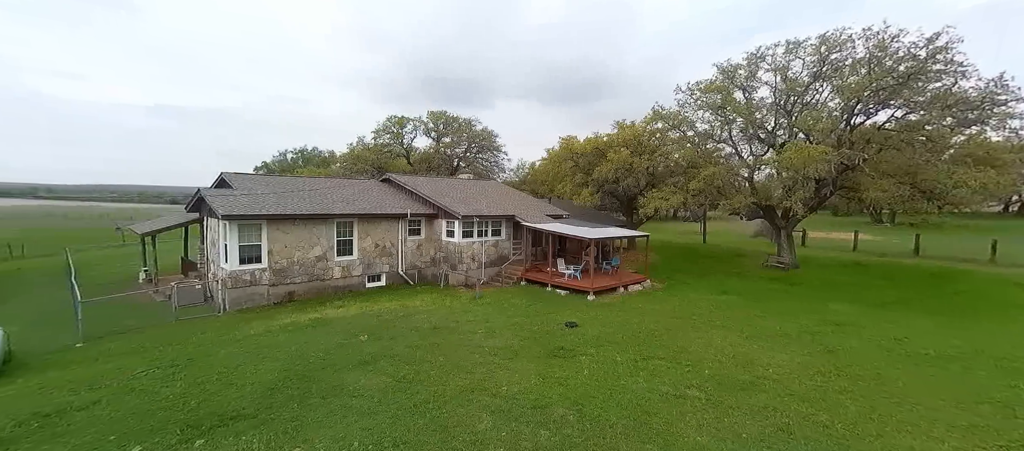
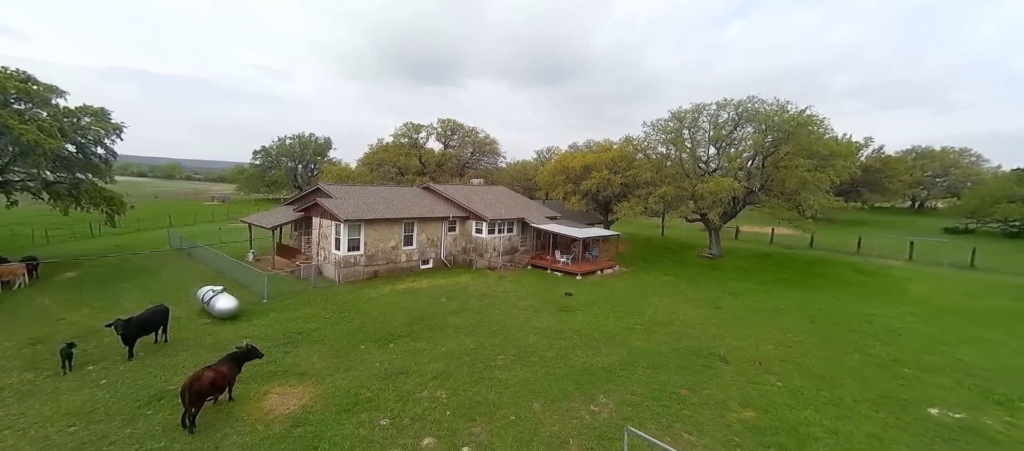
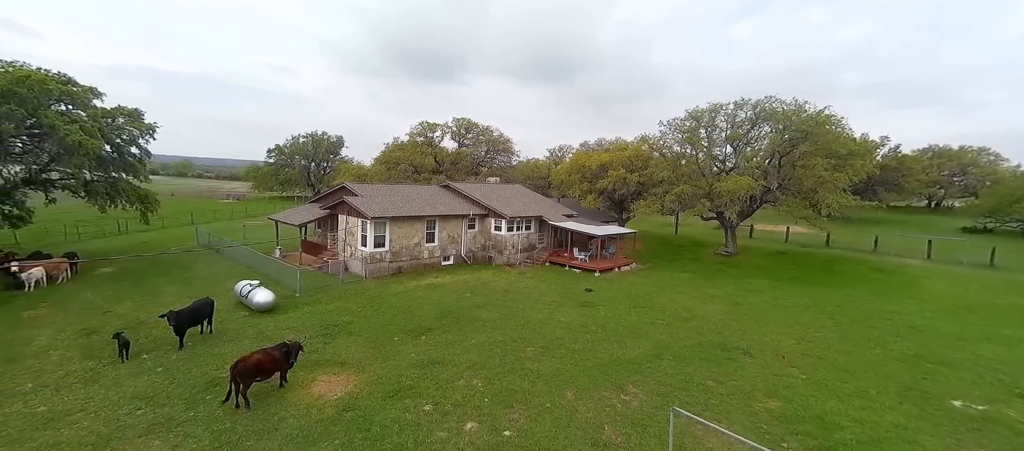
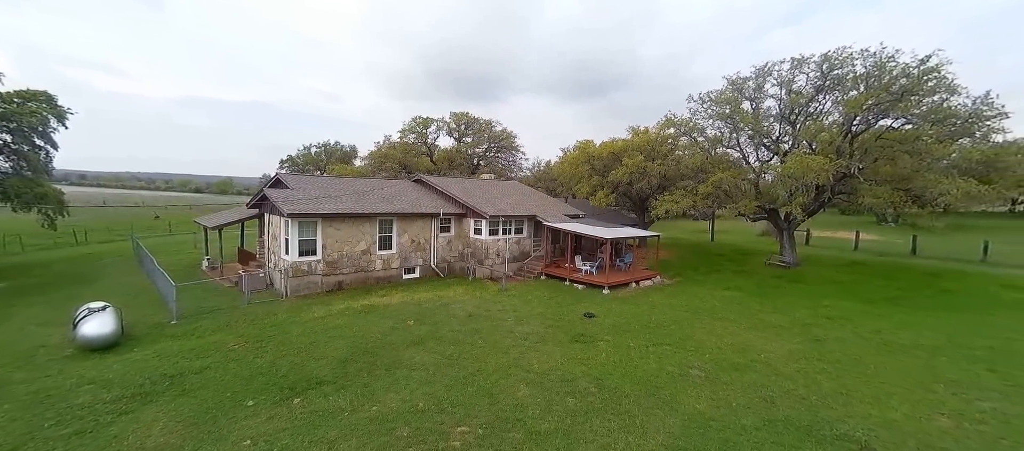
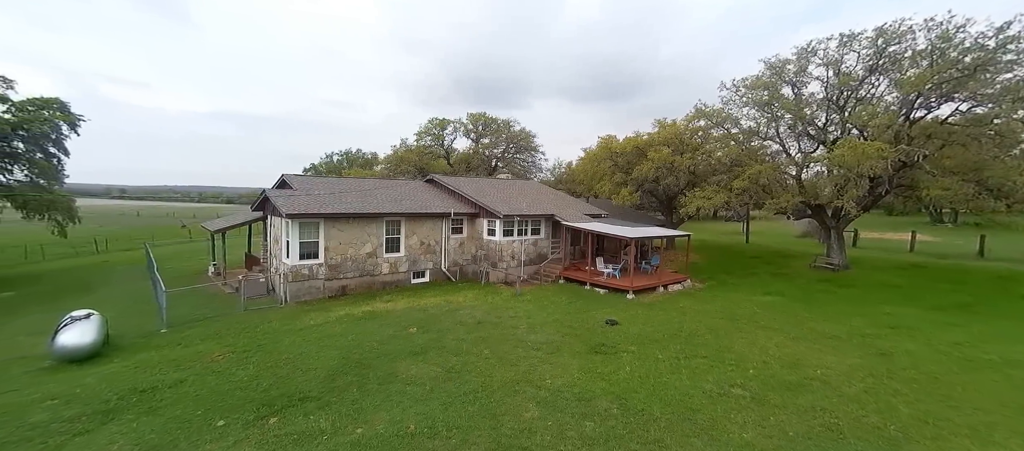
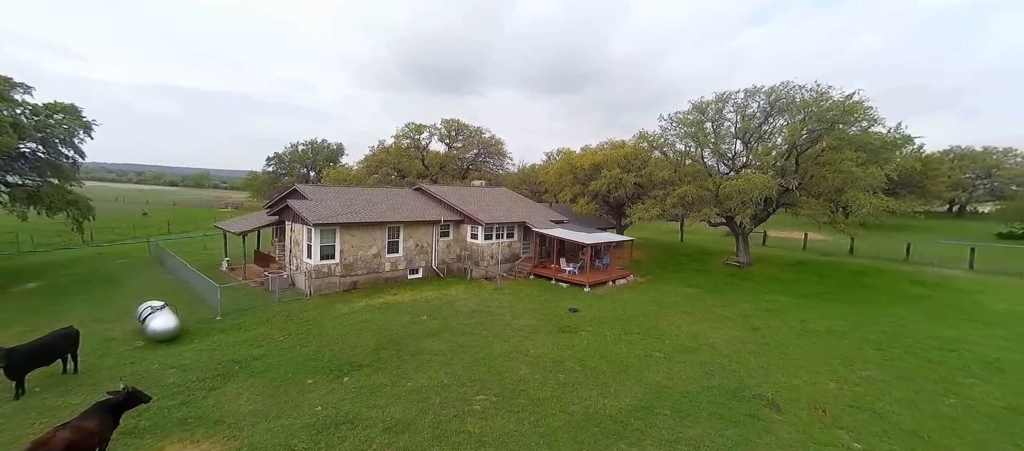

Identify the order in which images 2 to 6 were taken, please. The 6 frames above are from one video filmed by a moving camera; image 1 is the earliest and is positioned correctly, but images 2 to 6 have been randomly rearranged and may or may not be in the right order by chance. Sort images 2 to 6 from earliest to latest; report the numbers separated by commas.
5, 4, 6, 2, 3
